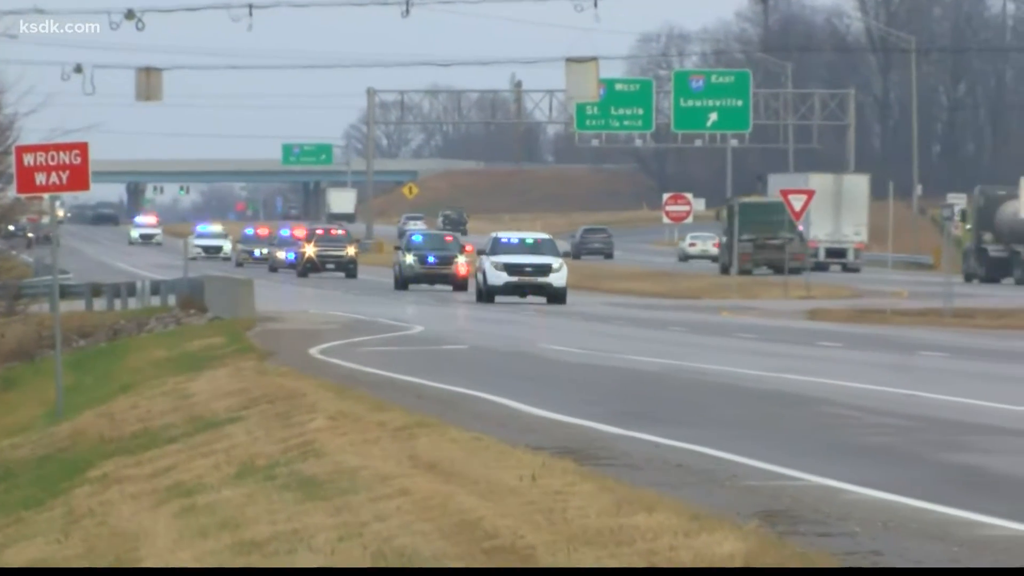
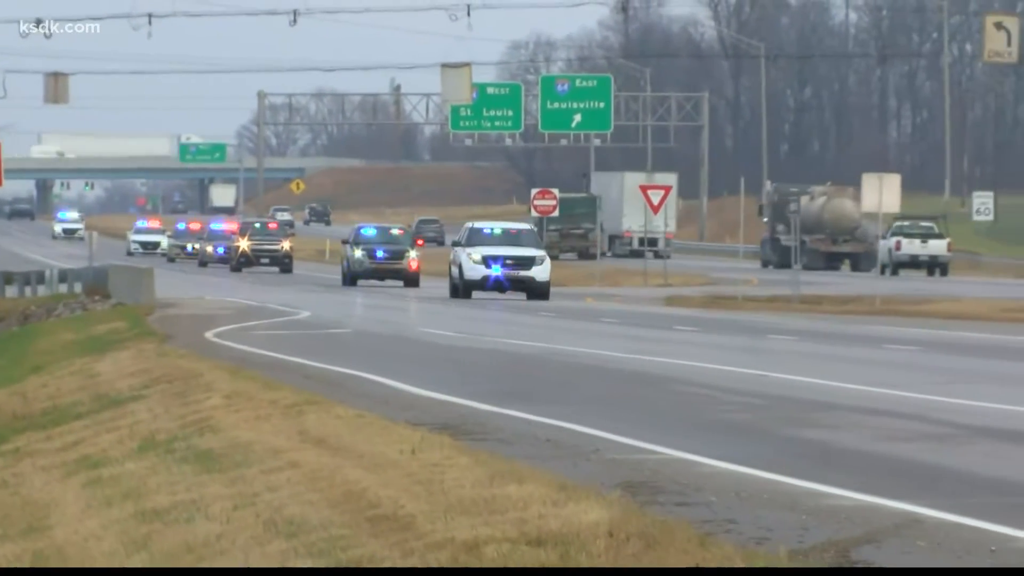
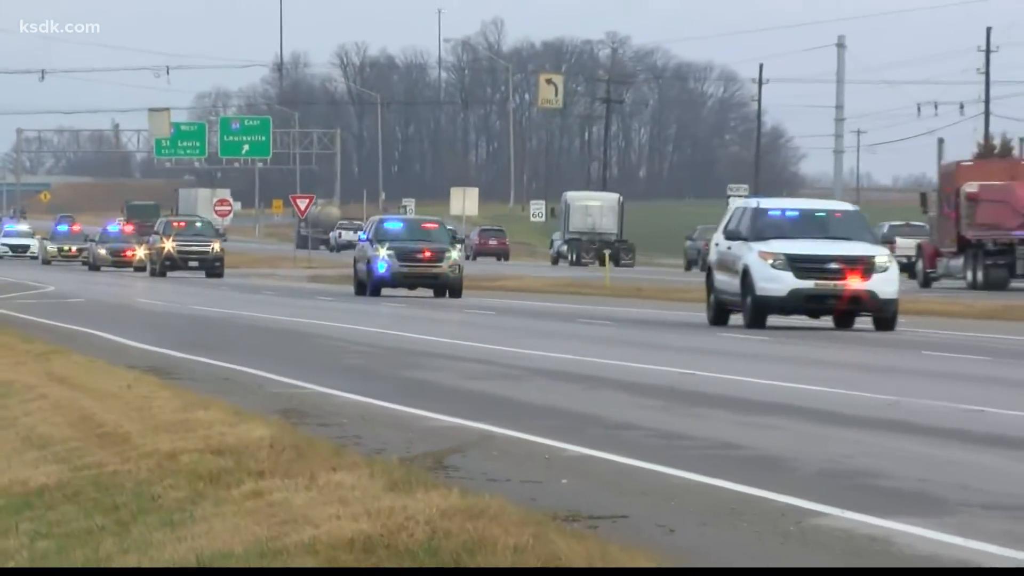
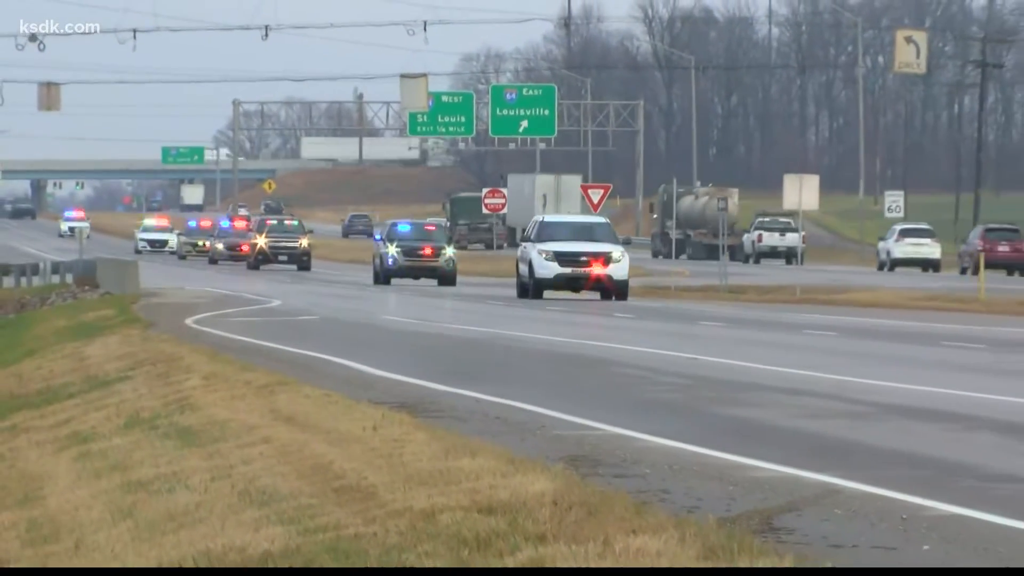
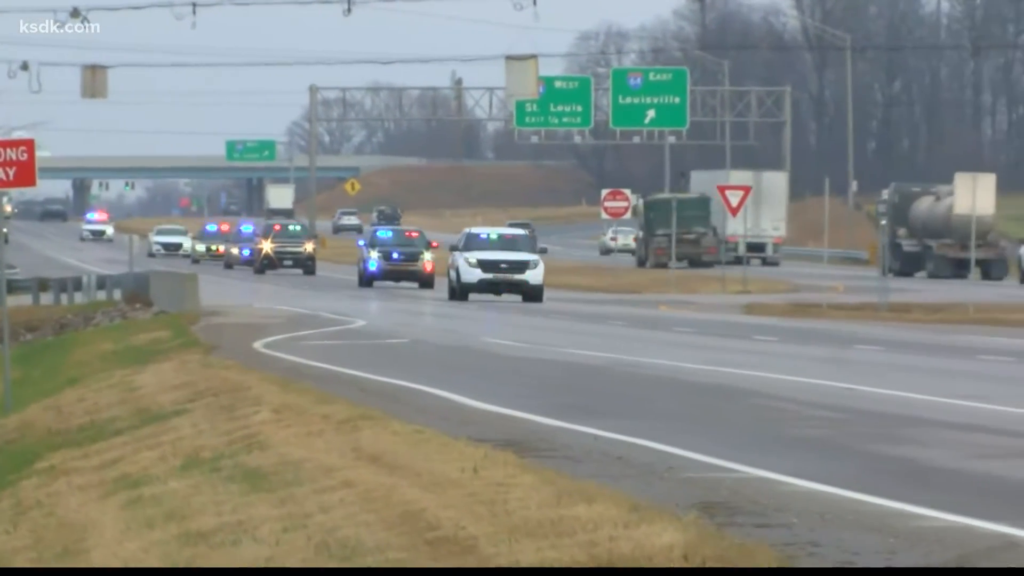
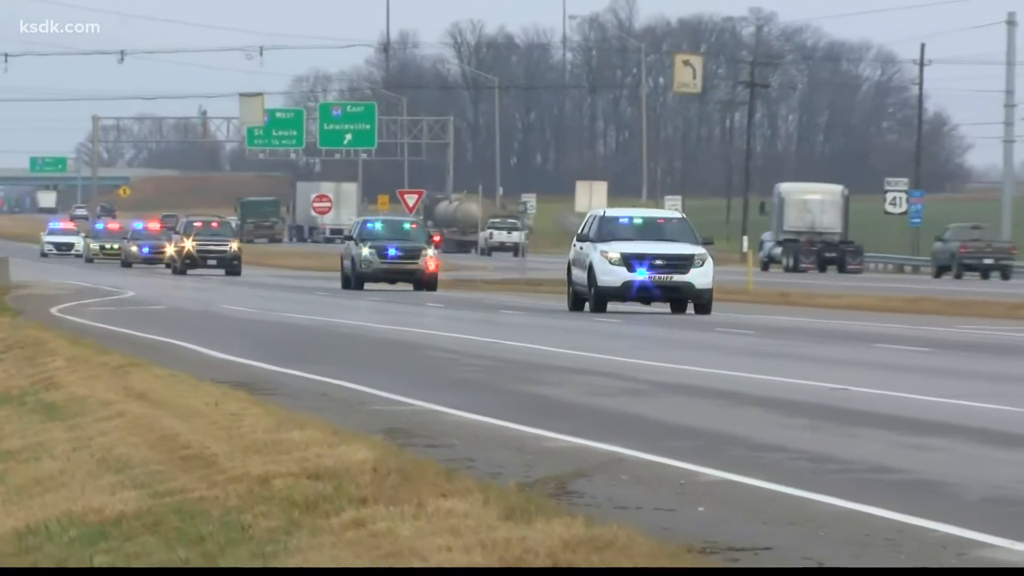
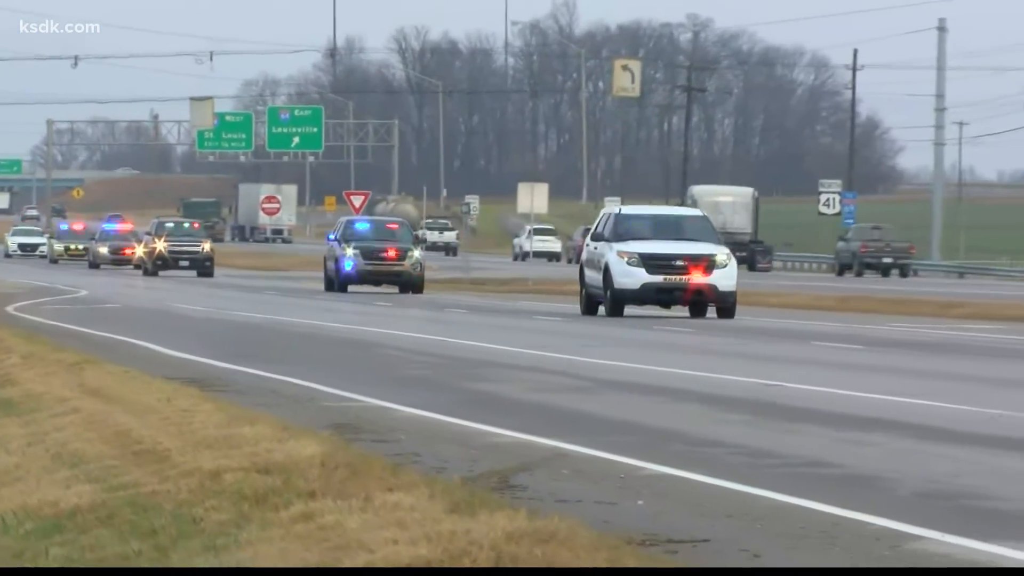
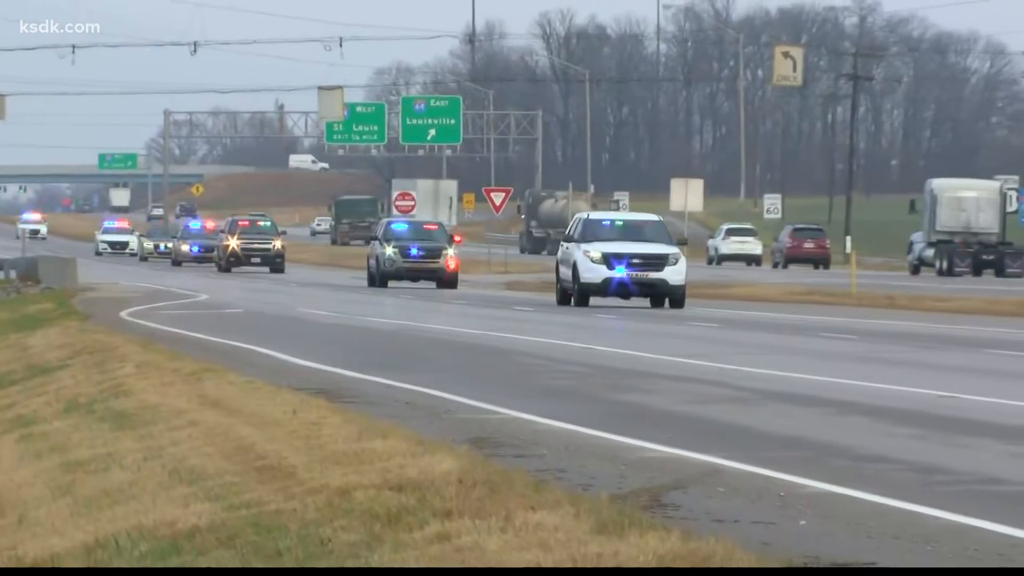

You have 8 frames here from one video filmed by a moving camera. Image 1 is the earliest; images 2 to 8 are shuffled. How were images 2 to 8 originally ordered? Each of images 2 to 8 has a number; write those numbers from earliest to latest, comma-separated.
5, 2, 4, 8, 6, 7, 3
